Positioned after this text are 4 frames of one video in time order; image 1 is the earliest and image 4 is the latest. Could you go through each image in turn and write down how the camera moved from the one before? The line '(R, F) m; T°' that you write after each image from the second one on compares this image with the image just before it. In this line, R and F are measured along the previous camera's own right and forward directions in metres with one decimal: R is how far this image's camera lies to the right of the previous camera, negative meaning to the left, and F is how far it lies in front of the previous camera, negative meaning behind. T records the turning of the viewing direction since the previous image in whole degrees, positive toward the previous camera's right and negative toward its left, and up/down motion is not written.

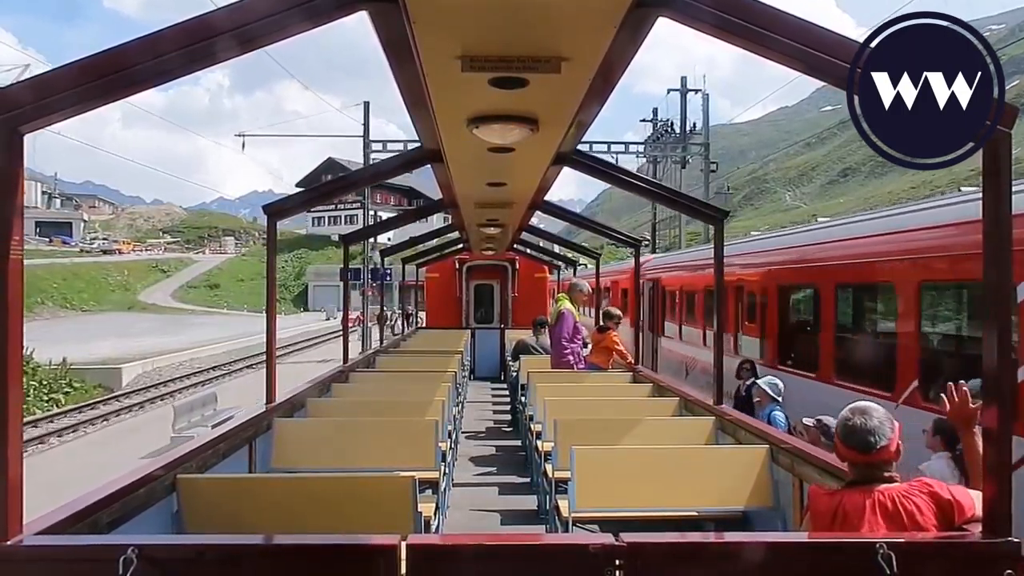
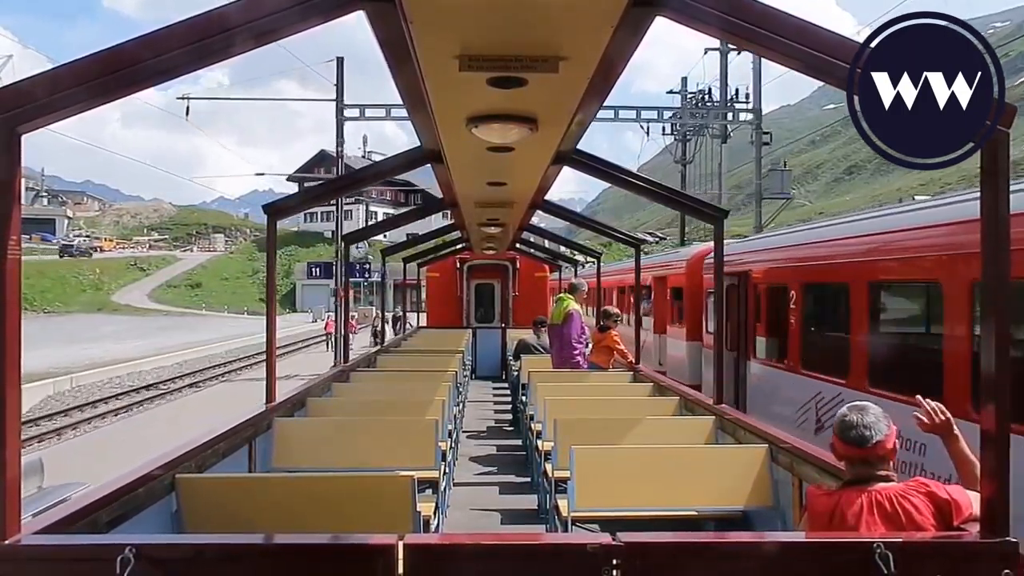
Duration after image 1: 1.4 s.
(+0.2, 0.0) m; 0°
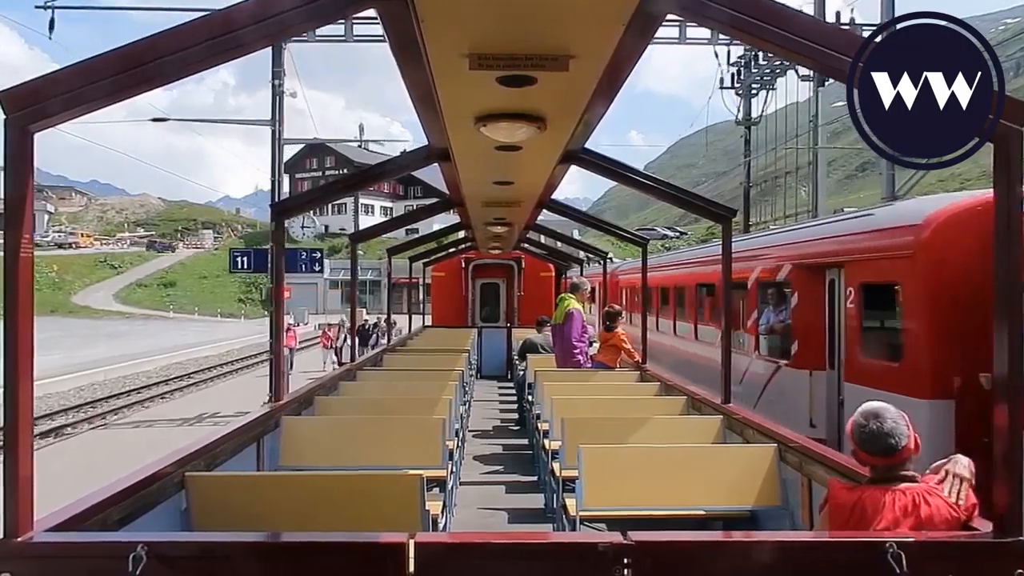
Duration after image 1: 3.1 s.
(+1.2, +0.1) m; -1°
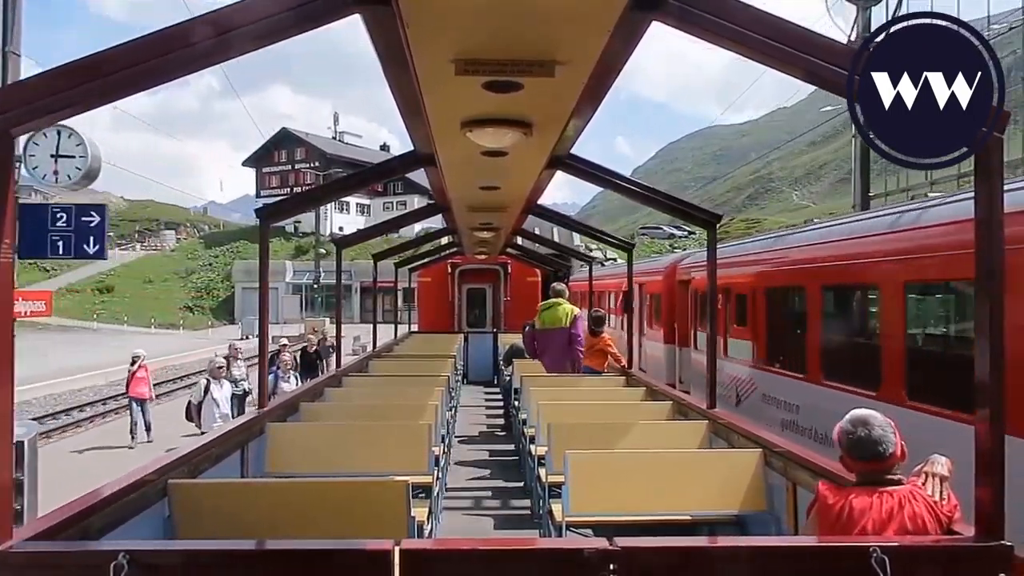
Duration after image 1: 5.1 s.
(-0.2, +1.5) m; +1°
